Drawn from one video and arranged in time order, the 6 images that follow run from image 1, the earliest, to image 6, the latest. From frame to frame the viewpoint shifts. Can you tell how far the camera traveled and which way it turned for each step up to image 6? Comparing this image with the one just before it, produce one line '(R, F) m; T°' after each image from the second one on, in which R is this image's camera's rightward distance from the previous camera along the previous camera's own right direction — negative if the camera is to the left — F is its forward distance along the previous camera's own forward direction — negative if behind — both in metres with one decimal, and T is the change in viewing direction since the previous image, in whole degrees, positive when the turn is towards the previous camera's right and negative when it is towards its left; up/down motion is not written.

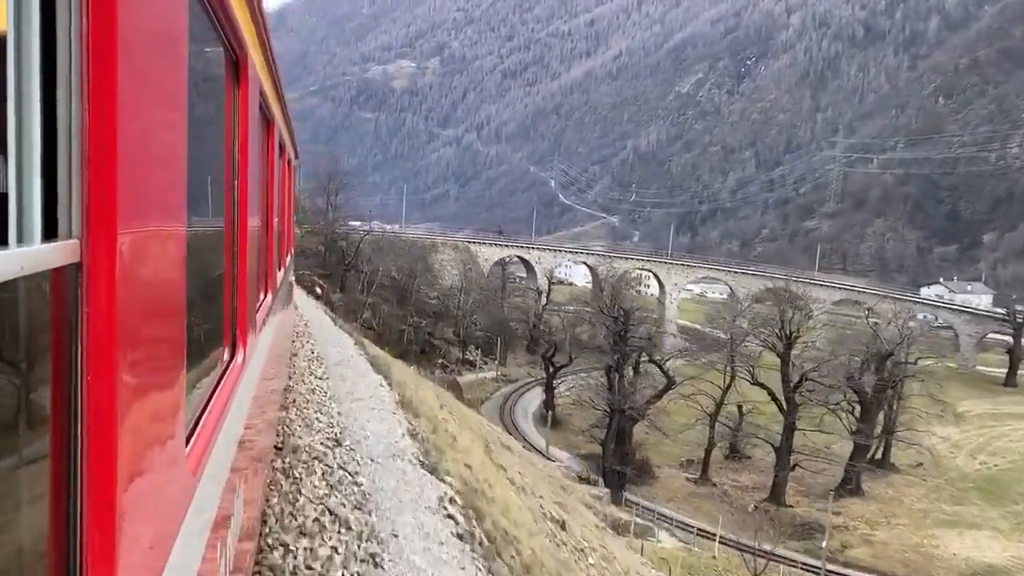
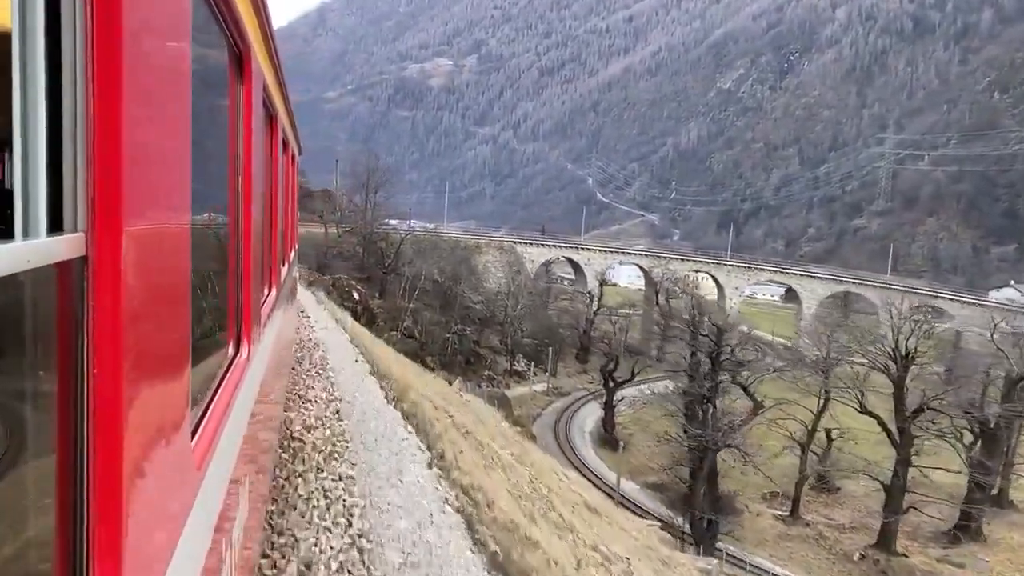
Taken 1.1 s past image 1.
(-0.1, +0.6) m; -2°
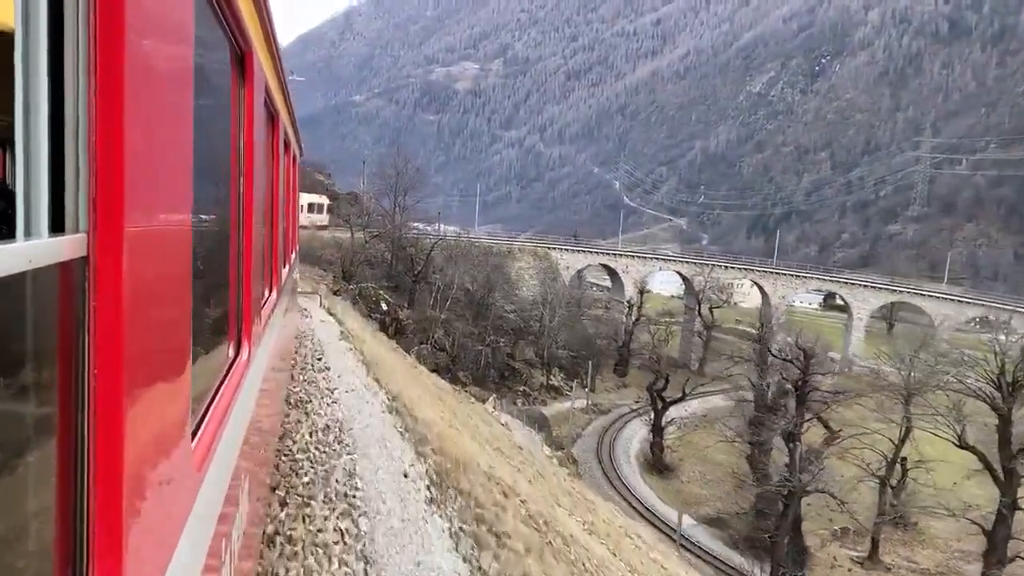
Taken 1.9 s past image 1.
(-0.1, +0.4) m; -1°
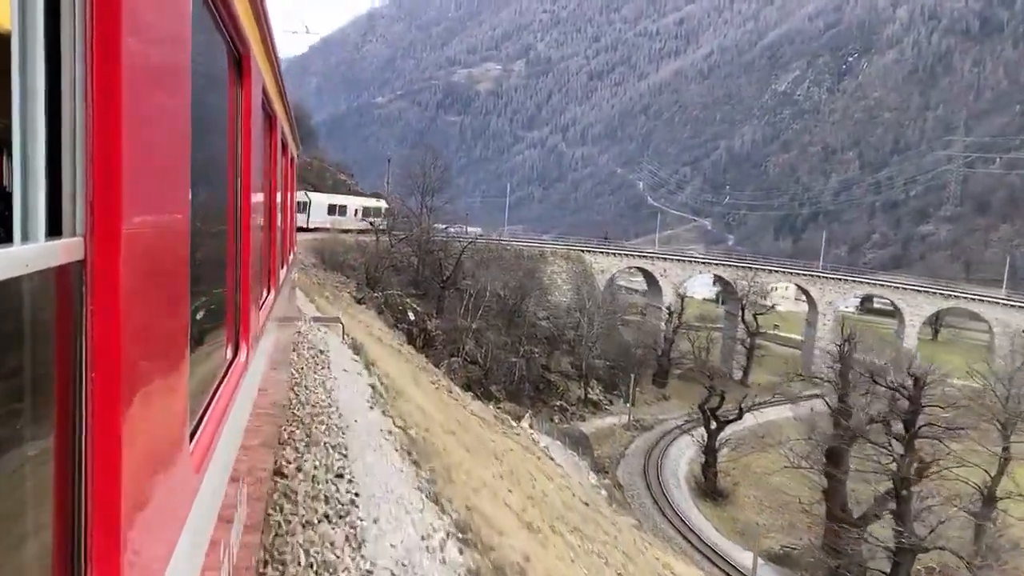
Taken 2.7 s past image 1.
(-0.1, +0.4) m; -1°
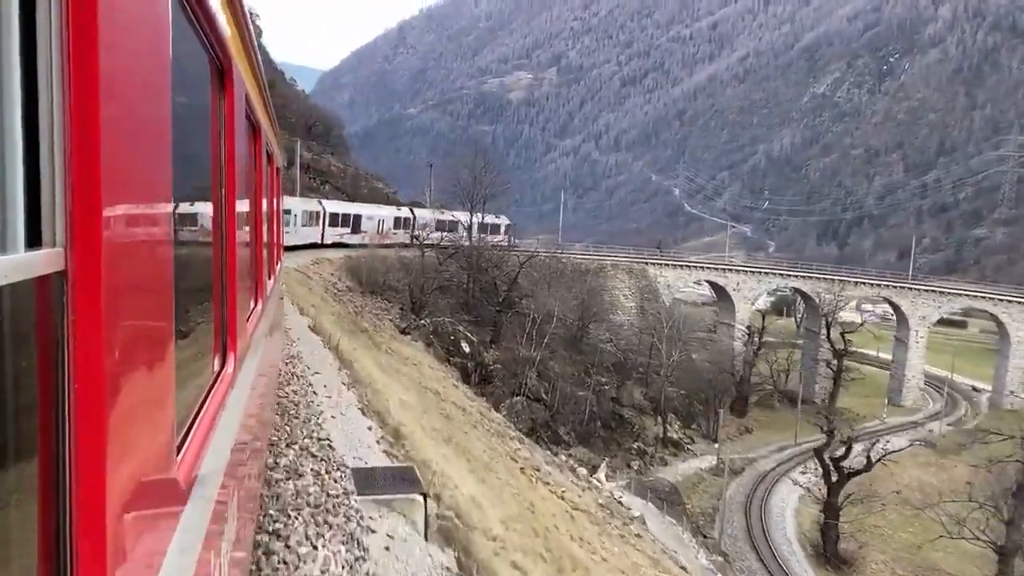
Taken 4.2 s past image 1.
(-0.2, +0.8) m; -2°
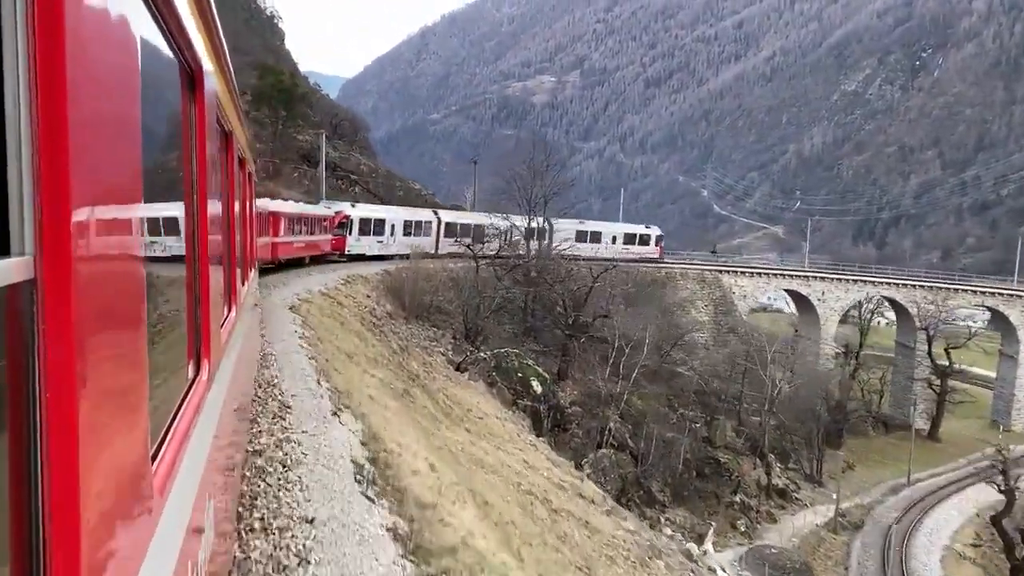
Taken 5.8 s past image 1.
(-0.2, +0.9) m; -1°
